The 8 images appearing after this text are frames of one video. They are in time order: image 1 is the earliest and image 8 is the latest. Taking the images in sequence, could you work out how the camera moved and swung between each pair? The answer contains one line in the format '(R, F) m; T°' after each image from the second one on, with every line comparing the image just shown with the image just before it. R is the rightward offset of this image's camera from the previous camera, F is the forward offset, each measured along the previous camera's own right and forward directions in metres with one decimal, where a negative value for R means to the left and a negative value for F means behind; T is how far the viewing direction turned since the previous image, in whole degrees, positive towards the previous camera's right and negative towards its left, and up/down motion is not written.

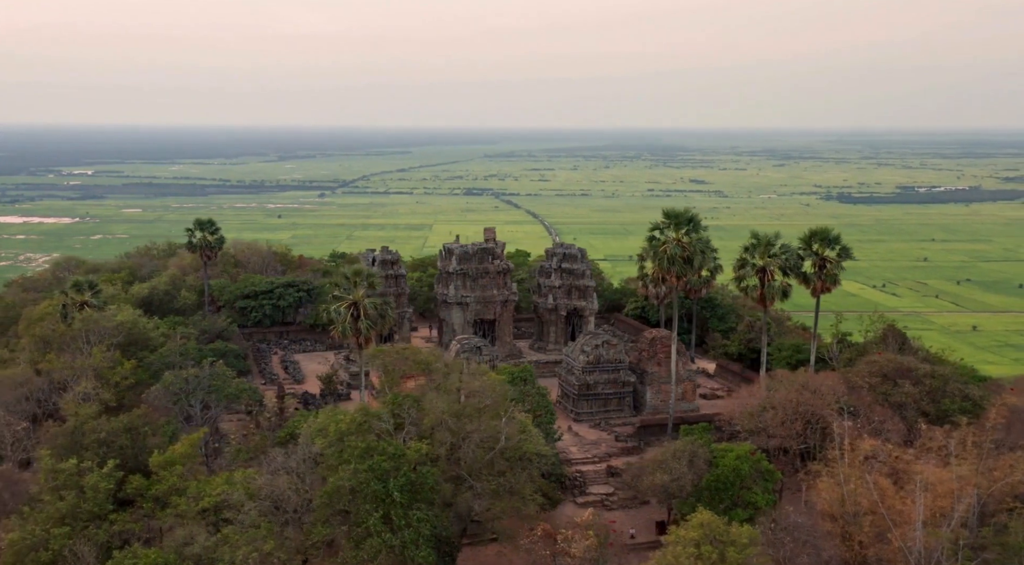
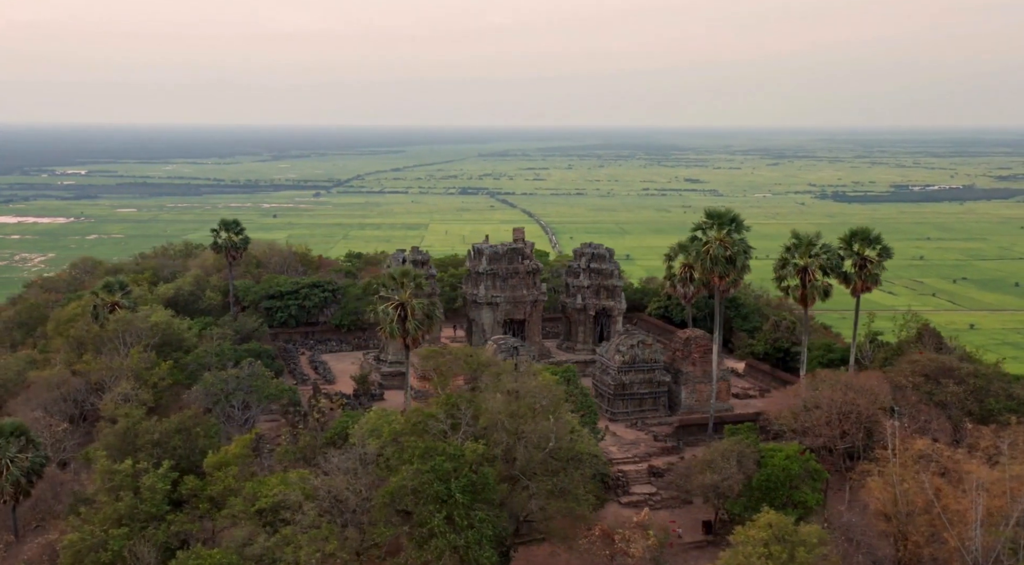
(-1.2, 0.0) m; 0°
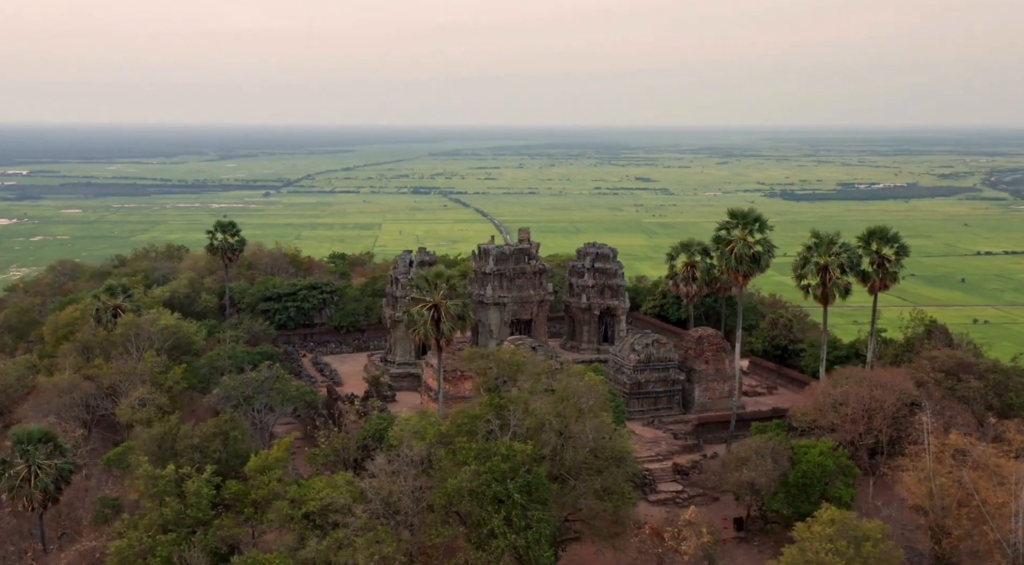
(-1.9, 0.0) m; +2°
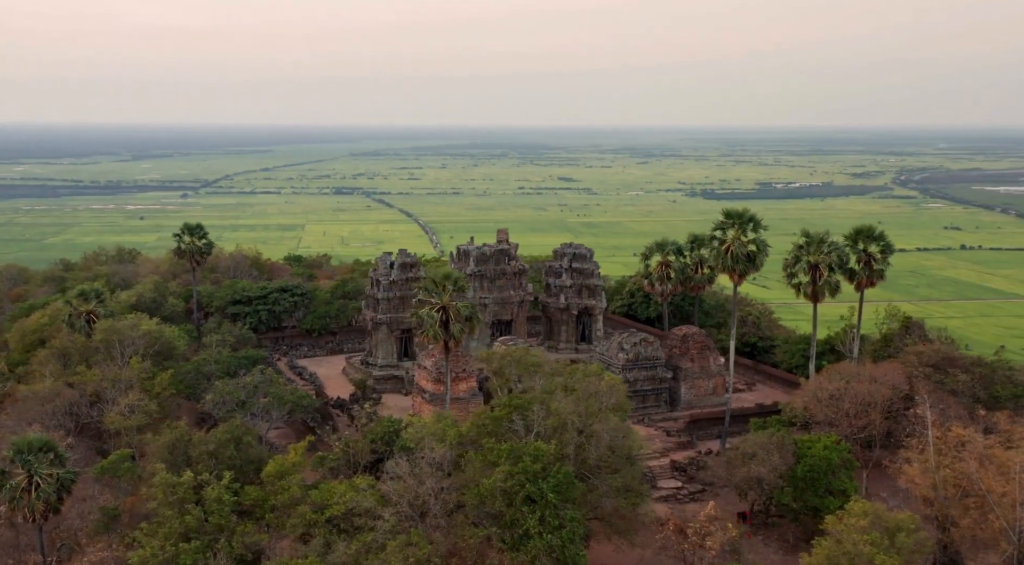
(-1.9, 0.0) m; +3°
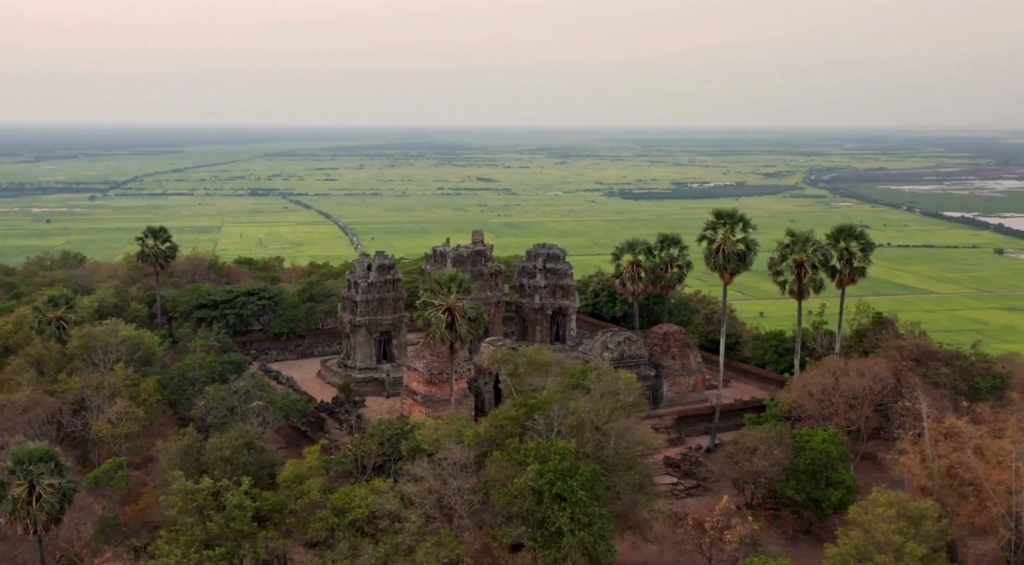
(-2.0, -0.1) m; +4°
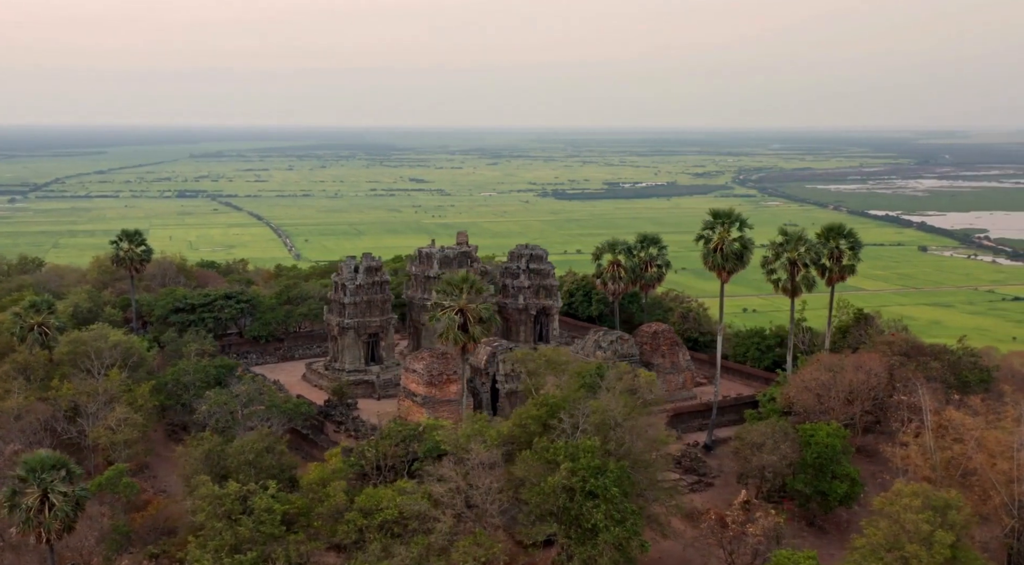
(-1.8, -0.2) m; +3°
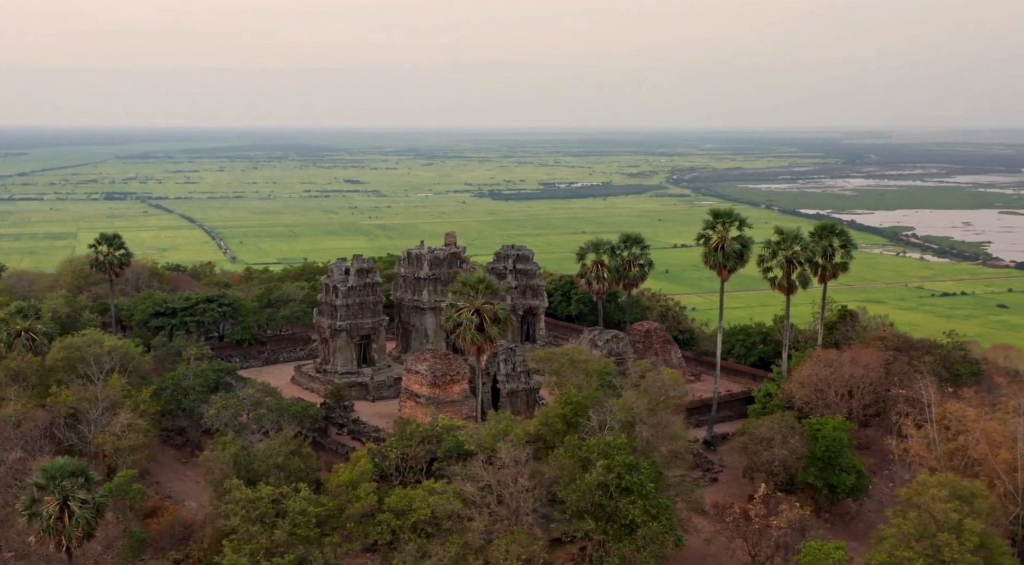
(-1.8, -0.3) m; +3°
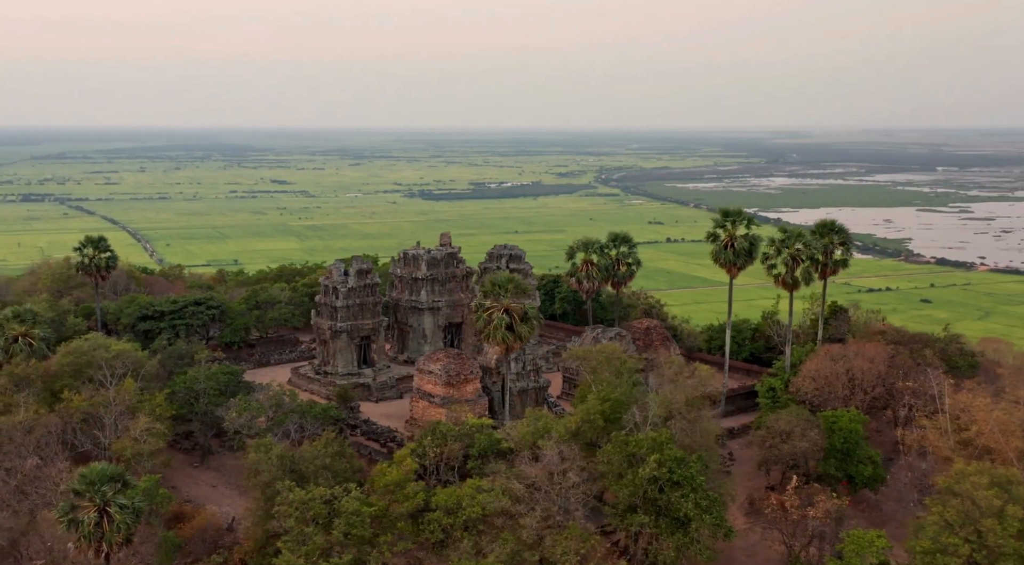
(-2.3, -0.4) m; +3°
